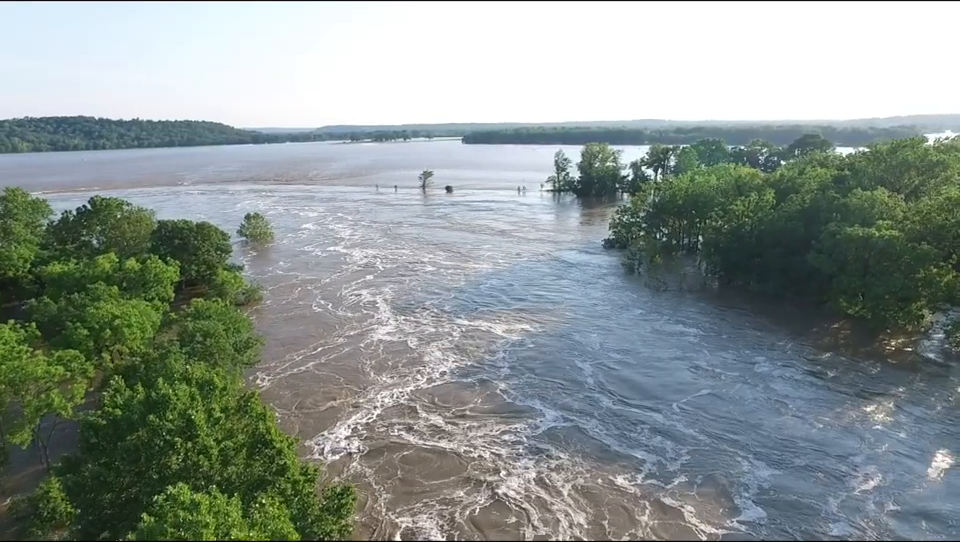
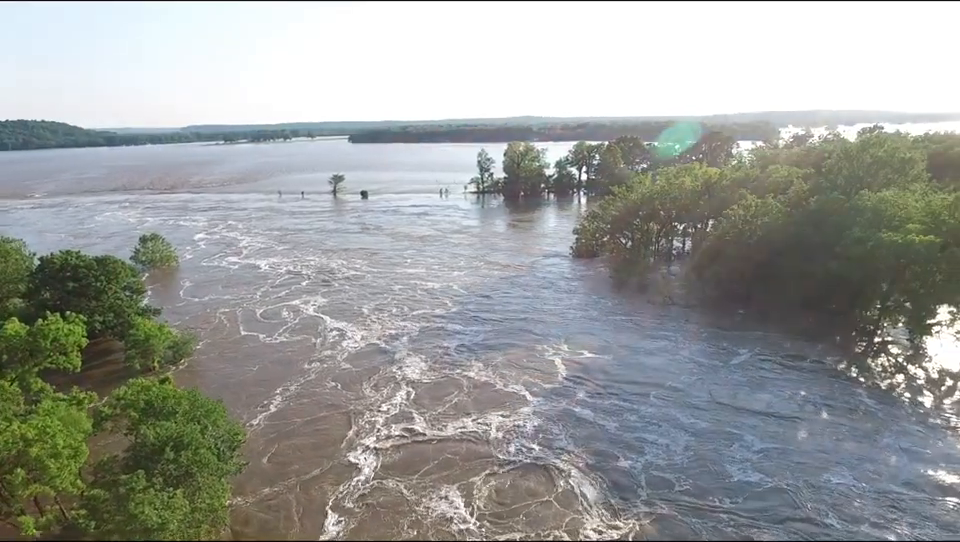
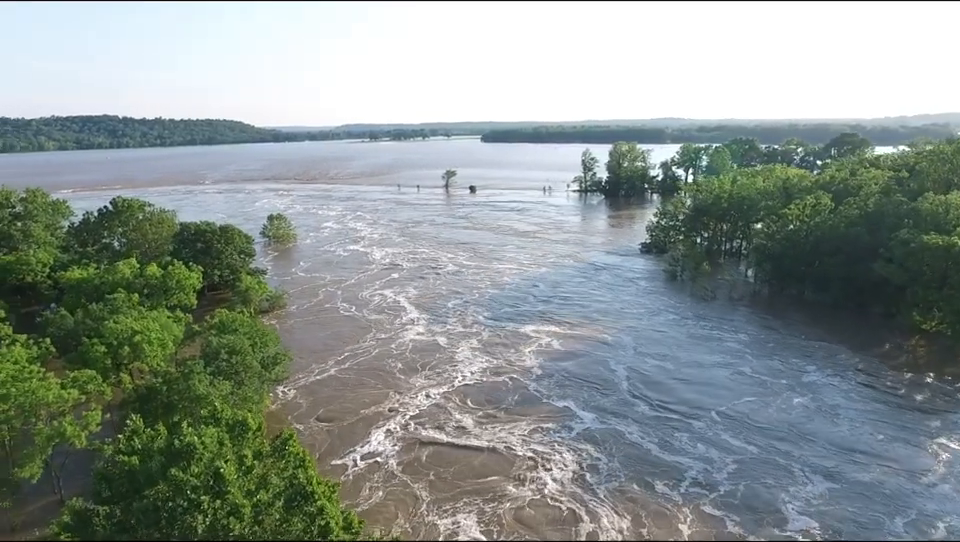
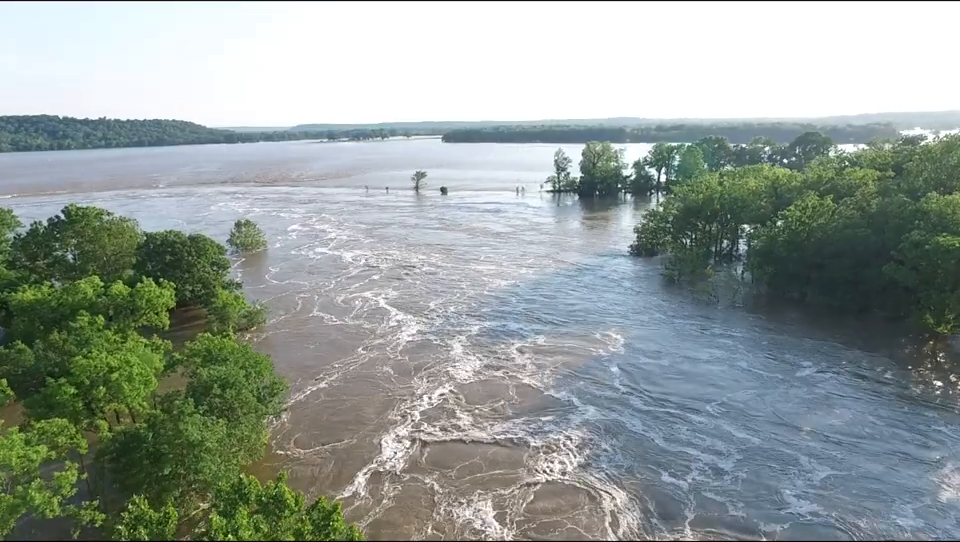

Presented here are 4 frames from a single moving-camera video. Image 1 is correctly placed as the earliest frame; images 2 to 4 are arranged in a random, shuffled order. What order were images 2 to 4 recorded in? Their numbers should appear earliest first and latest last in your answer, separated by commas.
3, 4, 2
